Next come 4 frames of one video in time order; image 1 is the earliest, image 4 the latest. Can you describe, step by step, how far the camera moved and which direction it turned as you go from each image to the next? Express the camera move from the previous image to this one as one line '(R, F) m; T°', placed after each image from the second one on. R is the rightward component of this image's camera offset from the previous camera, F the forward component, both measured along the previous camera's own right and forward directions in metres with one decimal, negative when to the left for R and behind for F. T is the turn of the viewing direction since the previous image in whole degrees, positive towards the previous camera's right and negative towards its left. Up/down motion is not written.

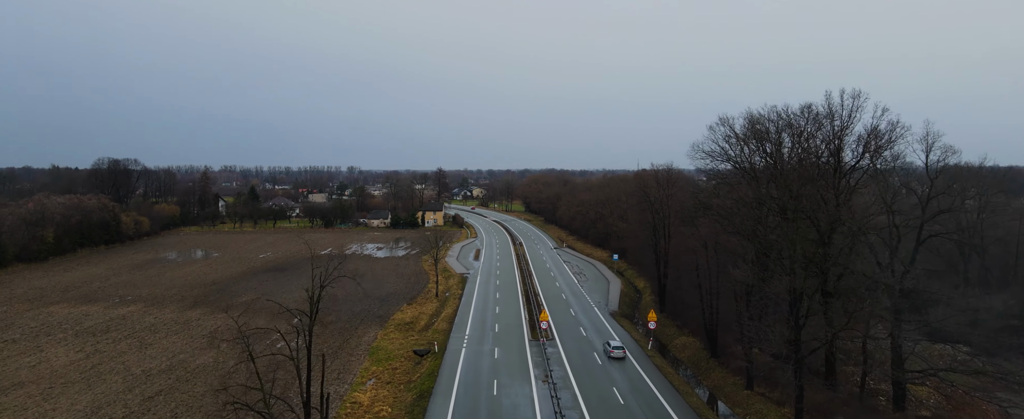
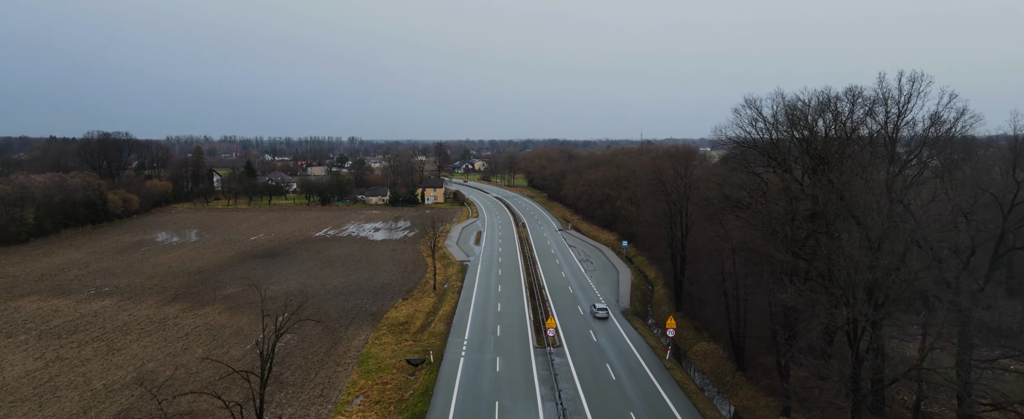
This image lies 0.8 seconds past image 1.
(-0.1, +2.8) m; 0°
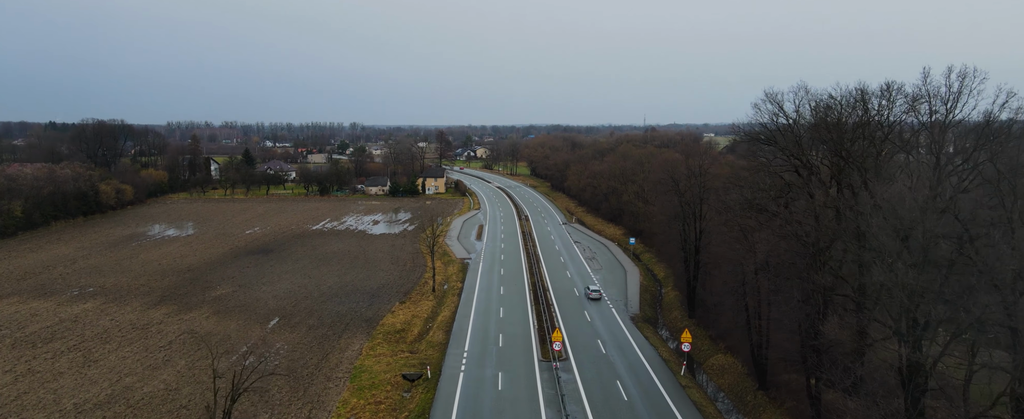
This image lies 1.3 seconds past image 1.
(-0.1, +1.8) m; 0°
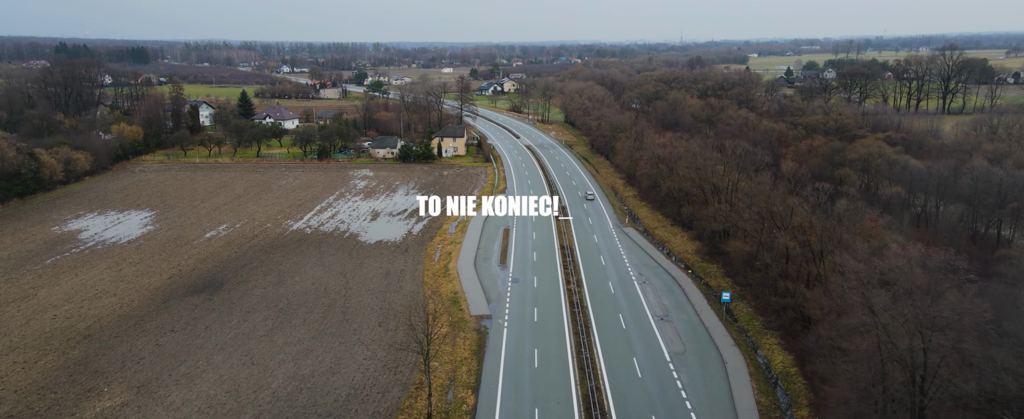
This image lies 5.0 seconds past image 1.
(-0.7, +13.7) m; -3°
